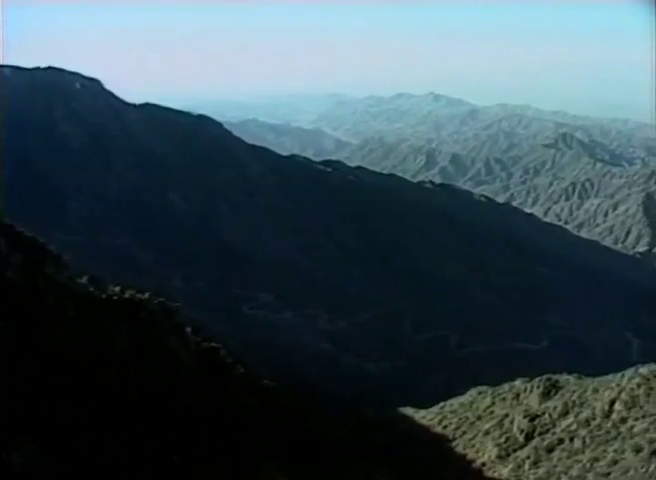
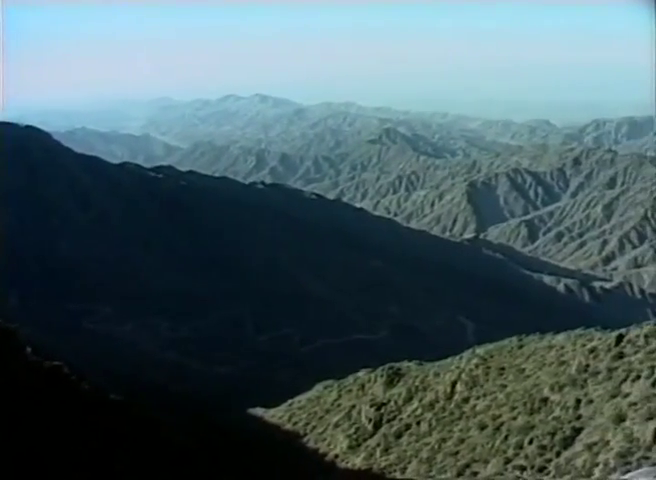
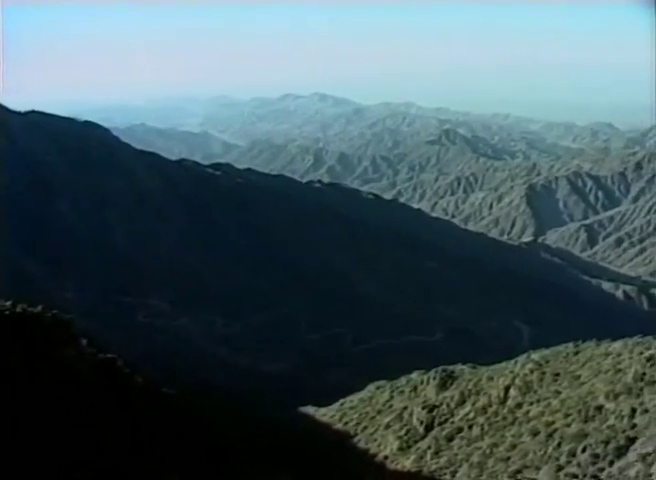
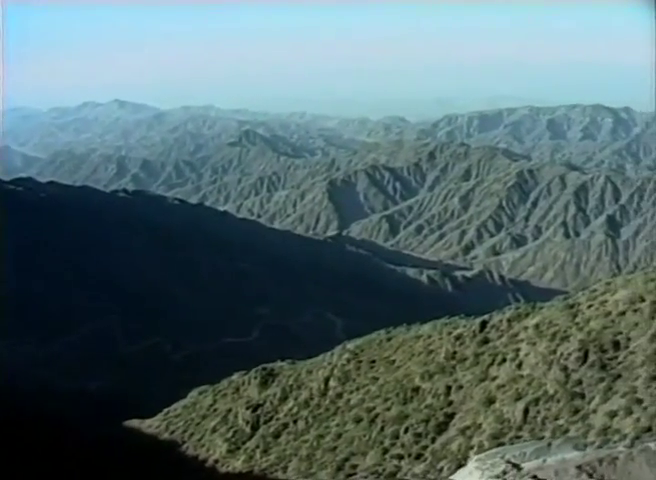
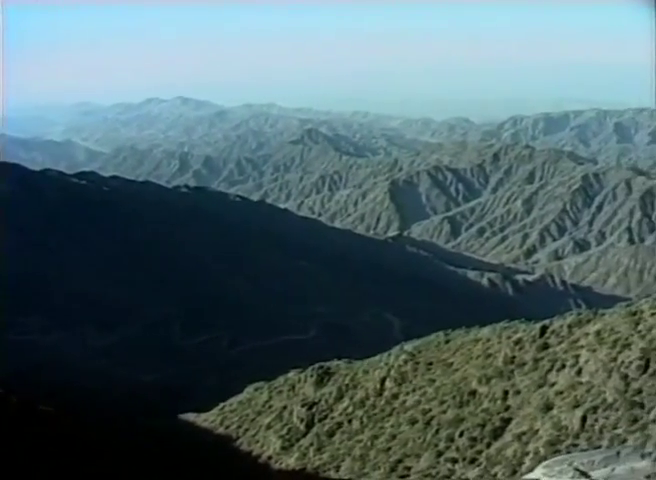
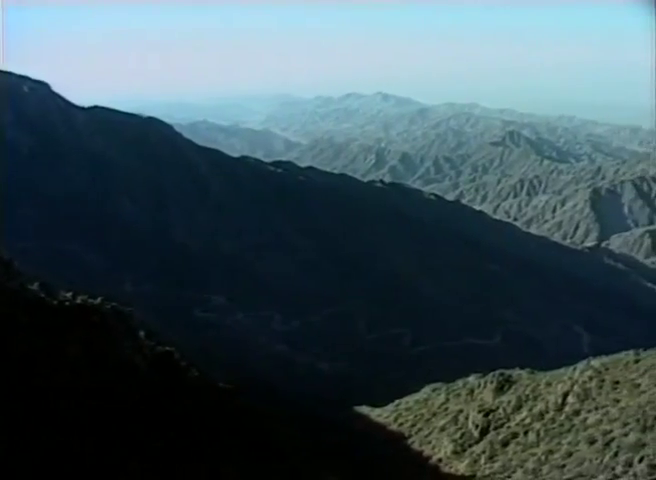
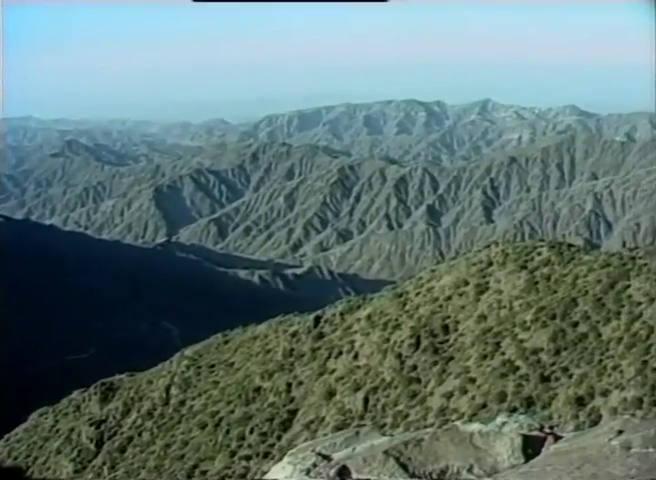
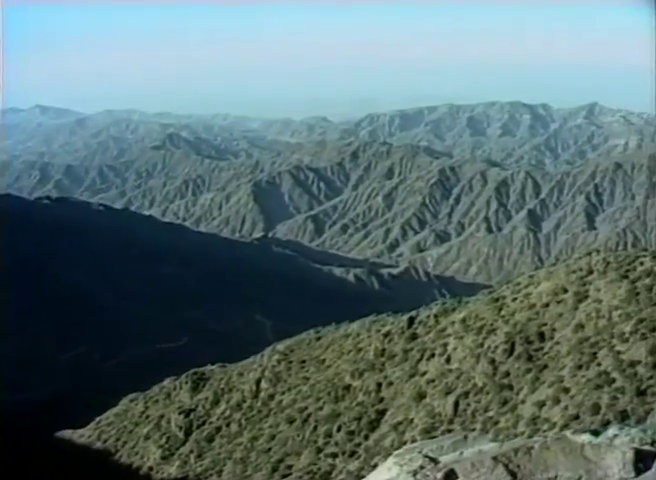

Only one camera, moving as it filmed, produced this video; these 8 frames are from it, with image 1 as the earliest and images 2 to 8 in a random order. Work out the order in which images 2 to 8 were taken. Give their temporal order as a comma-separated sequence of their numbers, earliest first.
6, 3, 2, 5, 4, 8, 7
